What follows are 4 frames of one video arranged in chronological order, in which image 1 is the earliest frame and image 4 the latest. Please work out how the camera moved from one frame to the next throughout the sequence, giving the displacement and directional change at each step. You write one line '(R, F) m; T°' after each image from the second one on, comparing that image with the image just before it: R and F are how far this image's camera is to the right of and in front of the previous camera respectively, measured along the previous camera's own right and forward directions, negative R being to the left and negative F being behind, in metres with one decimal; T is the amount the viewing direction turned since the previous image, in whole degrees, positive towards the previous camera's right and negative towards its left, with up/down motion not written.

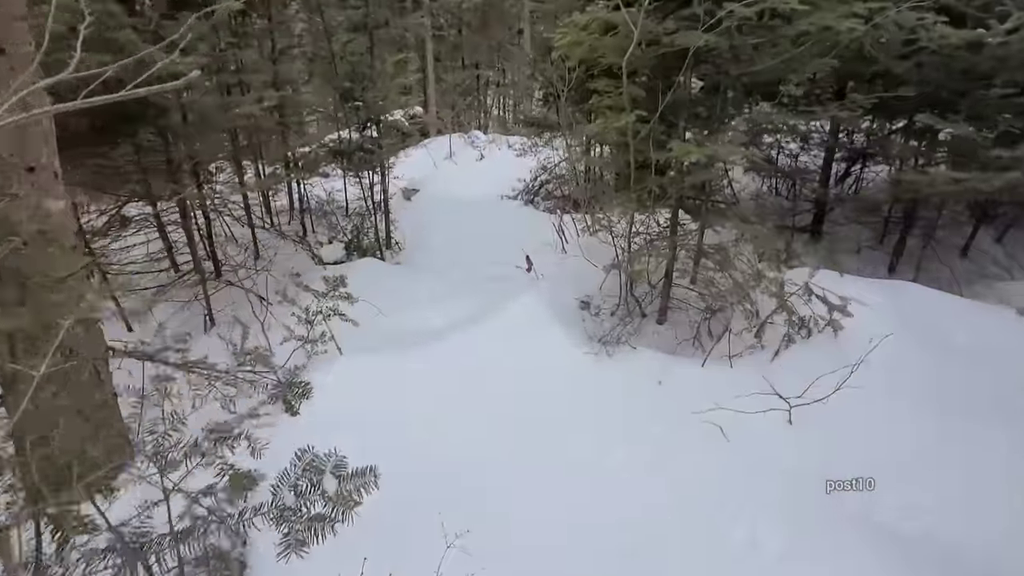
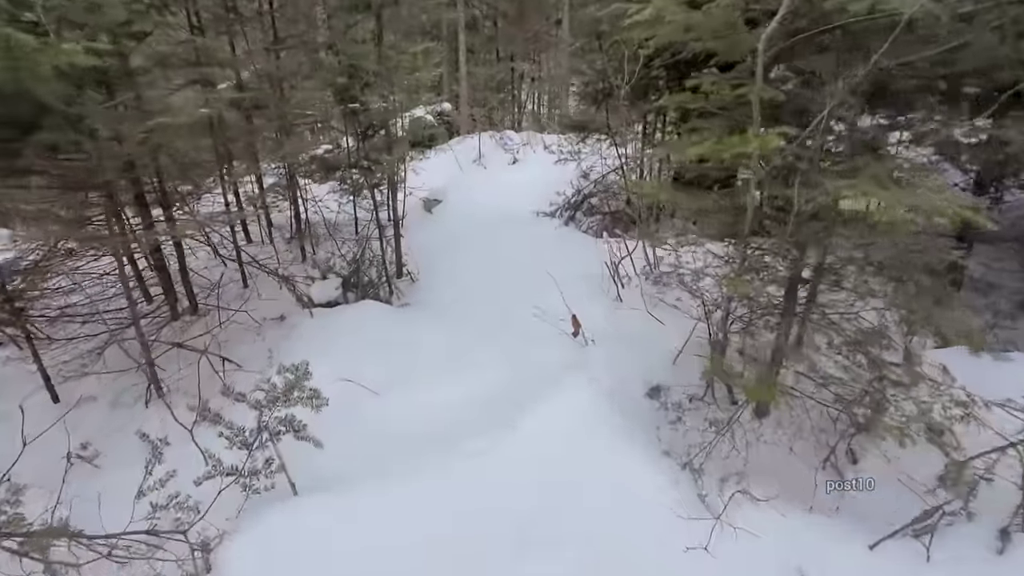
(-0.1, +1.5) m; -3°
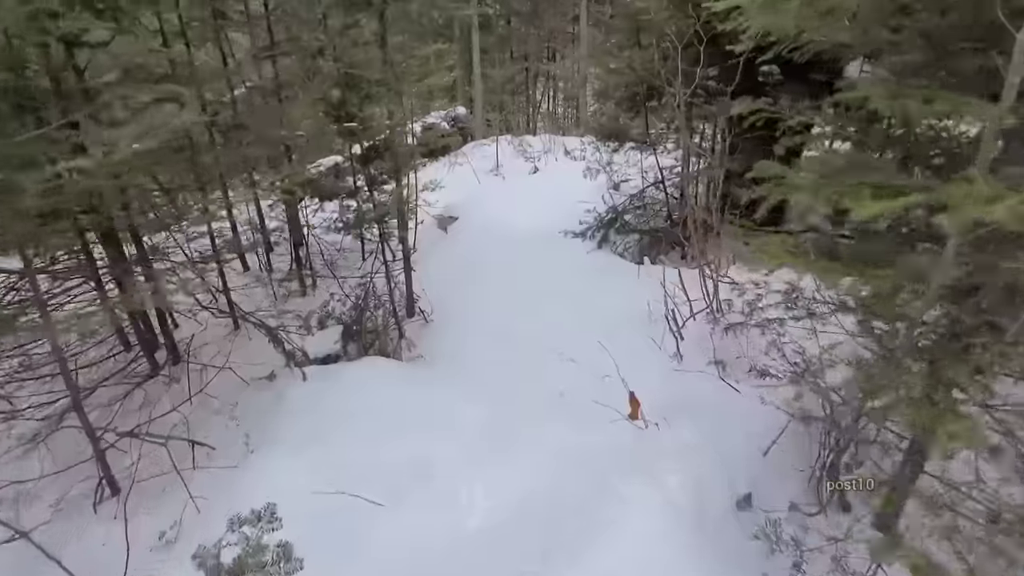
(-0.2, +1.0) m; -2°
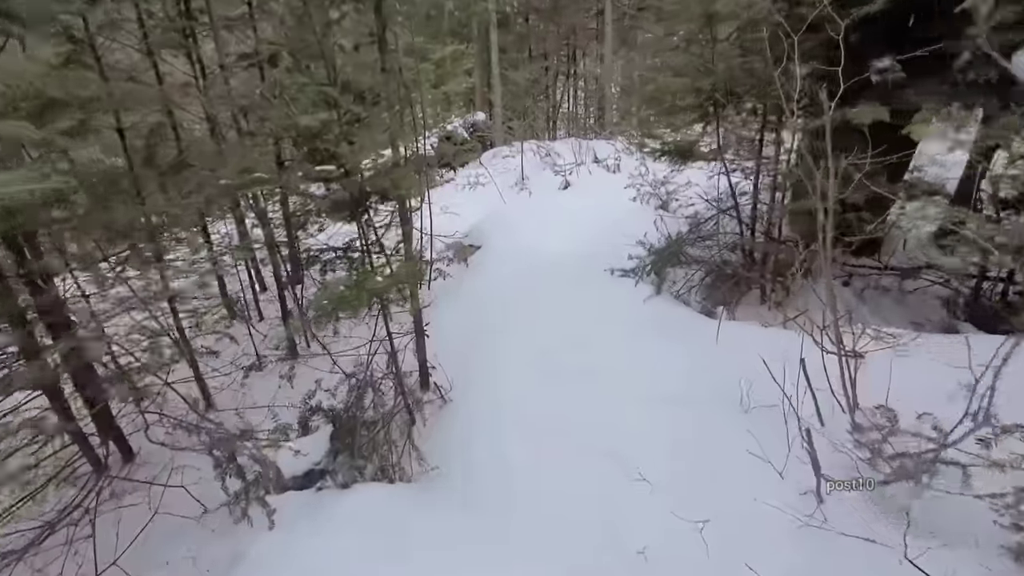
(-0.2, +1.3) m; -2°
